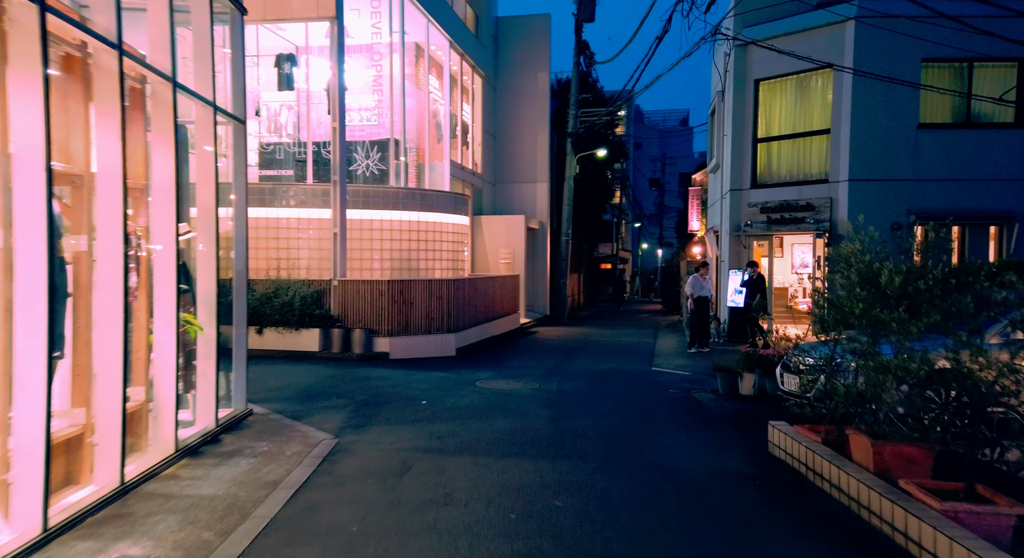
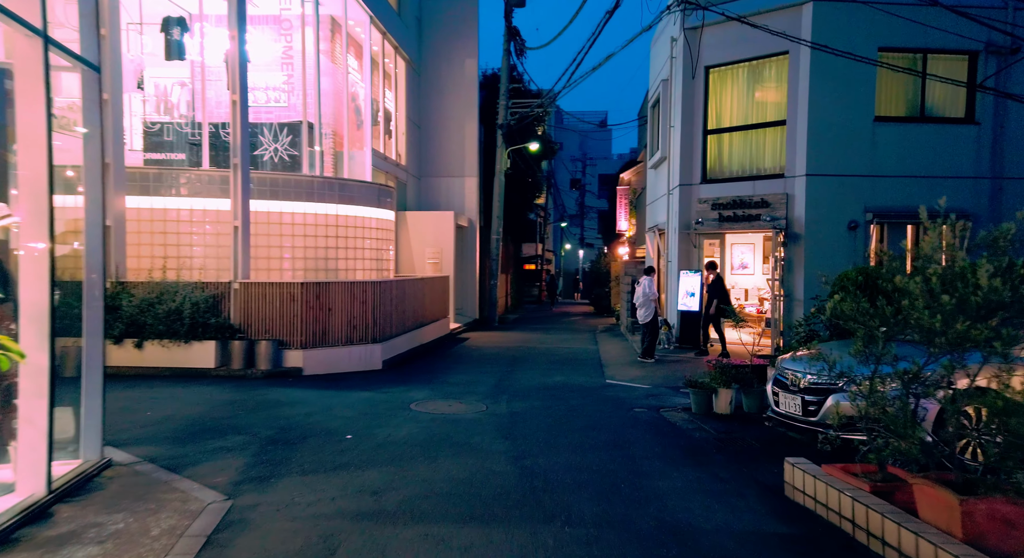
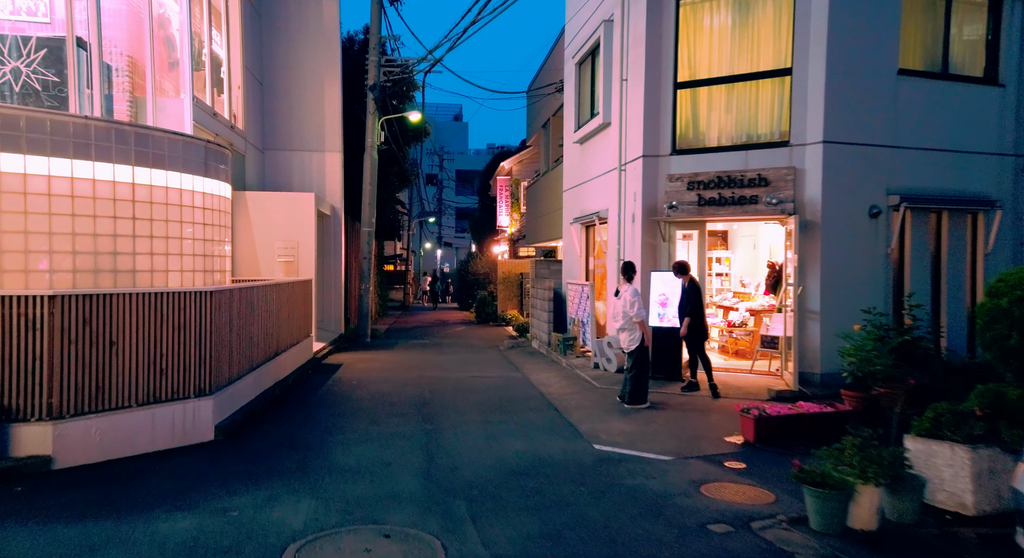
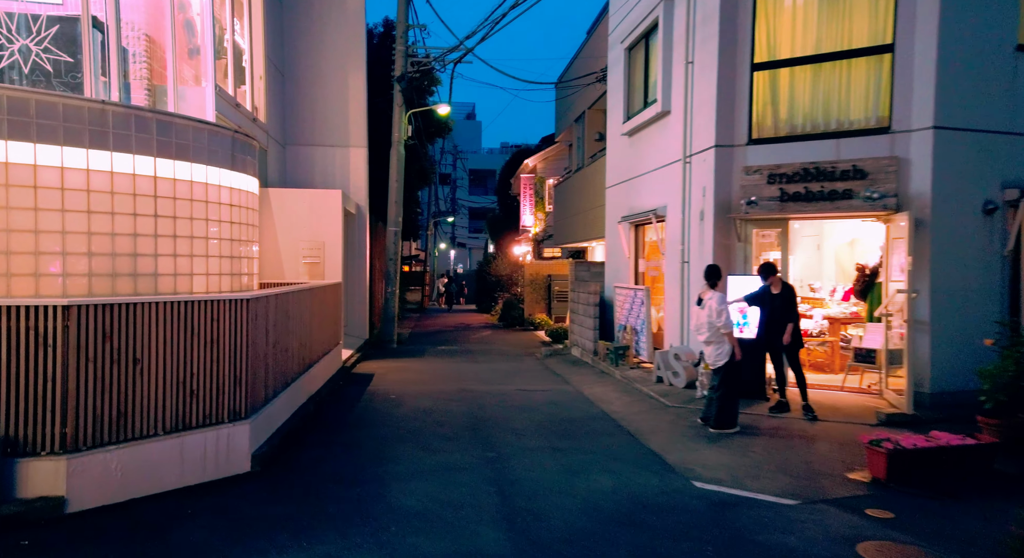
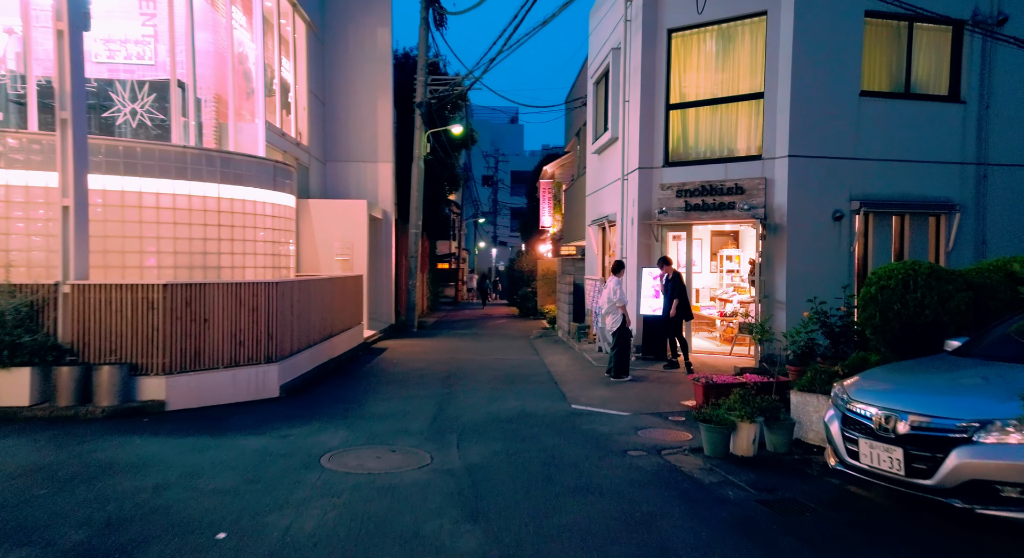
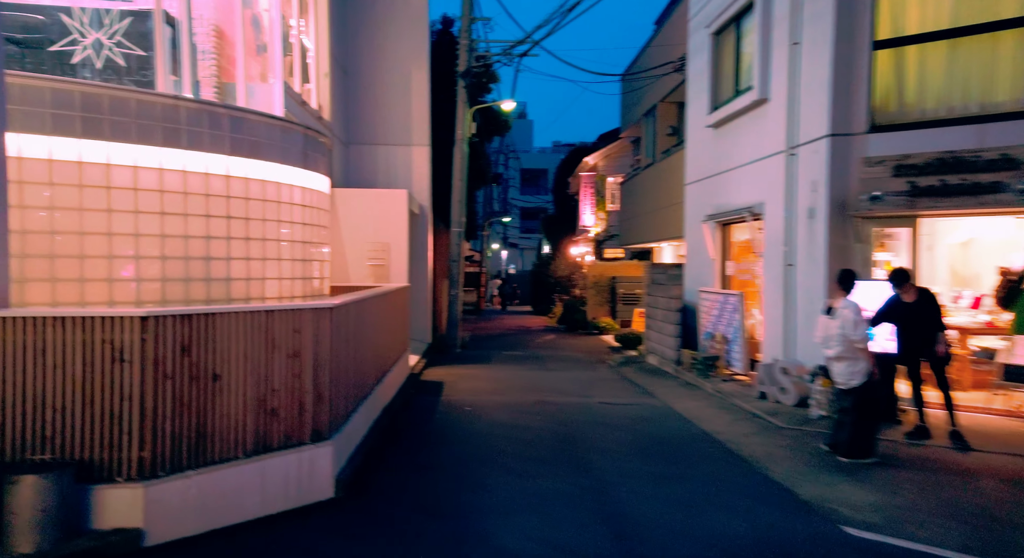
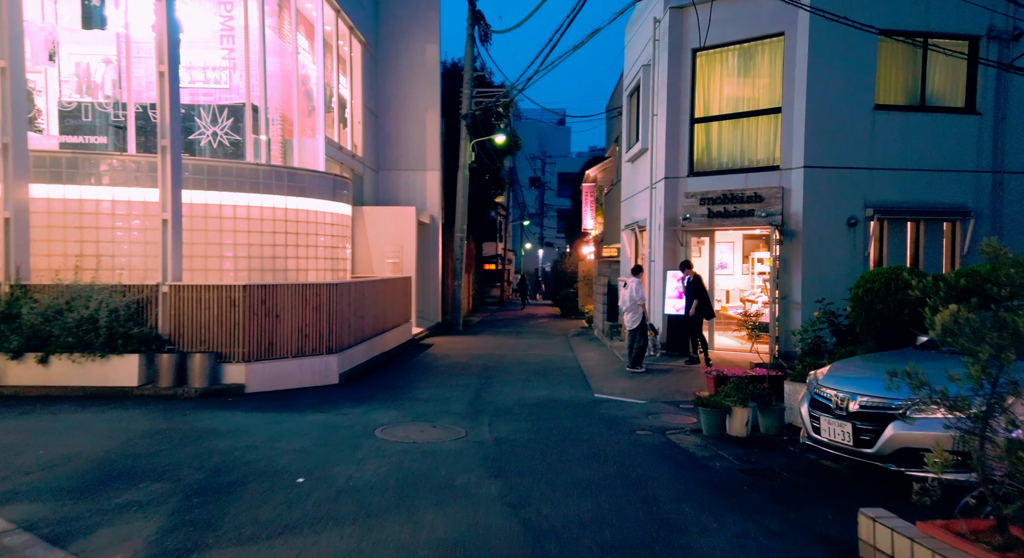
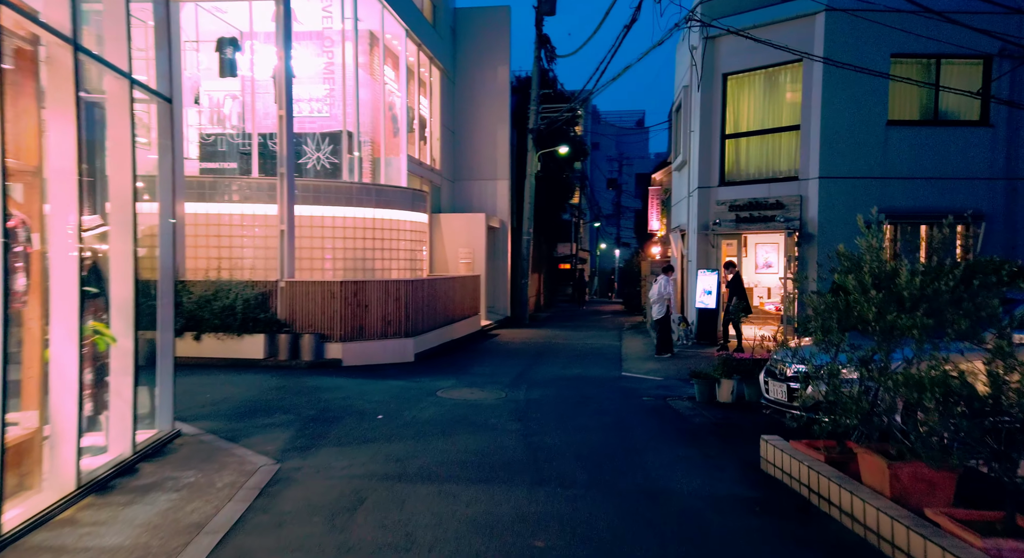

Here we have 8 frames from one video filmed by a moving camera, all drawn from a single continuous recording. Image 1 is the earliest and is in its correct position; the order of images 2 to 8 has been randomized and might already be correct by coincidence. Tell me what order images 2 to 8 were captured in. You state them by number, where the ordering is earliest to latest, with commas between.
8, 2, 7, 5, 3, 4, 6
